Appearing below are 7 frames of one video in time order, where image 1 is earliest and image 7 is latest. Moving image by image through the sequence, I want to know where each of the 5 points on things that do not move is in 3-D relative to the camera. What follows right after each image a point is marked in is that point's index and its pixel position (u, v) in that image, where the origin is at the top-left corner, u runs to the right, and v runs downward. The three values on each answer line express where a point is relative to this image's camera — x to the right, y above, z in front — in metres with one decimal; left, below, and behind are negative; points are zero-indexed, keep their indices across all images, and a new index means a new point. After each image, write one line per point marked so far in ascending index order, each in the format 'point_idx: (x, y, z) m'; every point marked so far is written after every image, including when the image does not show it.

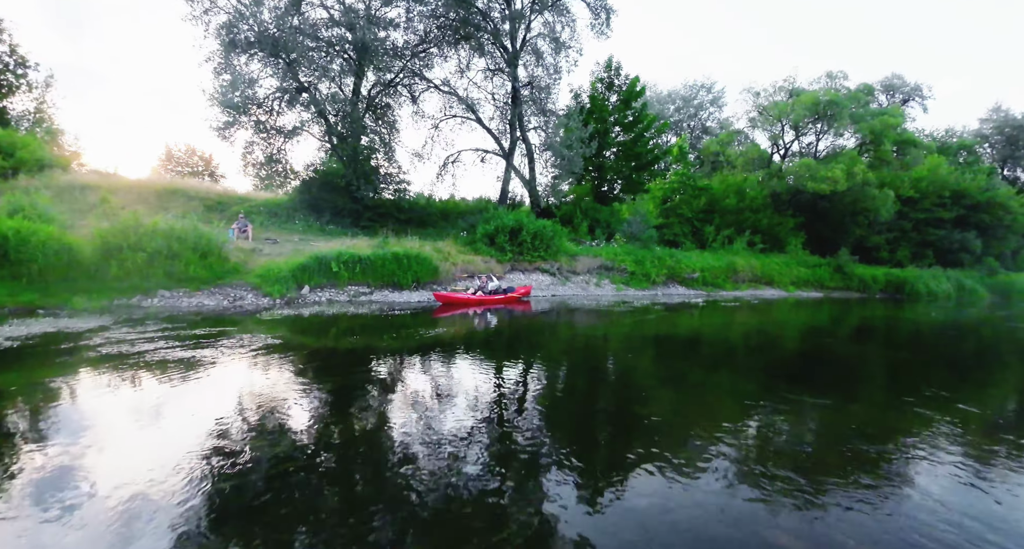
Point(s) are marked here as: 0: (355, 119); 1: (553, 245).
0: (-6.9, +7.0, +19.4) m
1: (+2.1, +1.3, +19.8) m
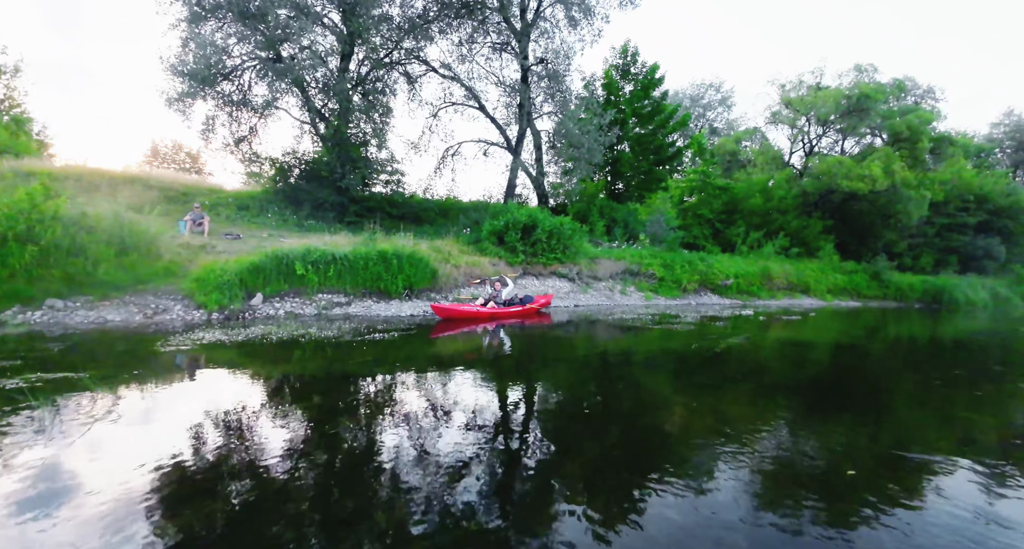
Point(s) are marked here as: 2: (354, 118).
0: (-6.6, +6.9, +17.0) m
1: (+2.4, +1.1, +17.4) m
2: (-6.1, +6.0, +17.3) m
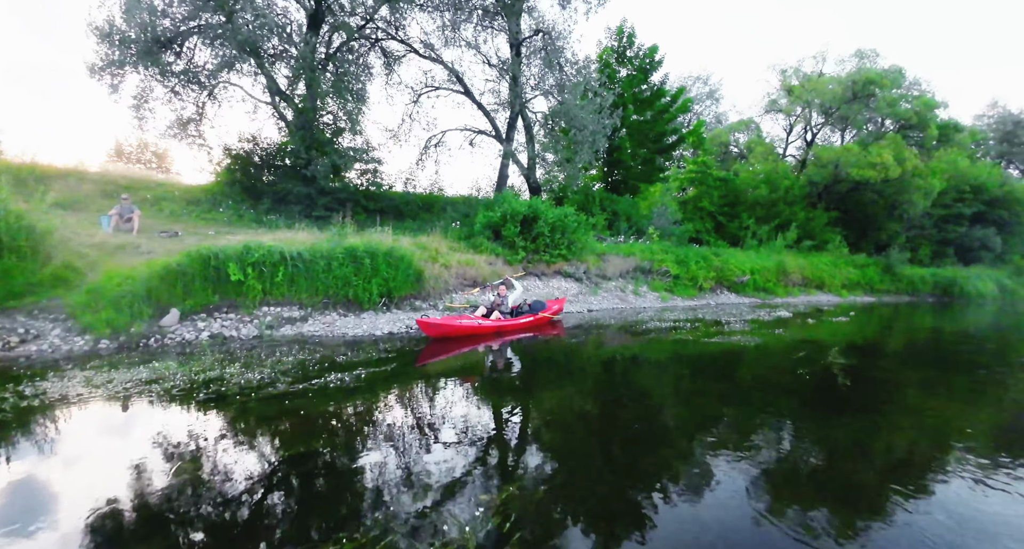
0: (-6.9, +6.7, +15.0) m
1: (+2.2, +1.2, +15.7) m
2: (-6.4, +5.9, +15.3) m
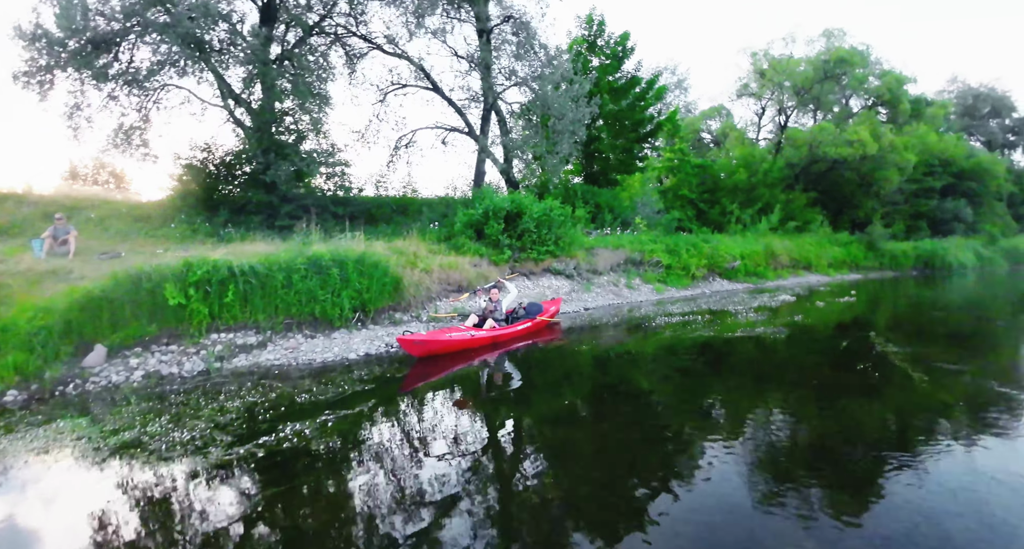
0: (-7.8, +6.2, +14.0) m
1: (+1.6, +1.3, +15.1) m
2: (-7.2, +5.5, +14.3) m
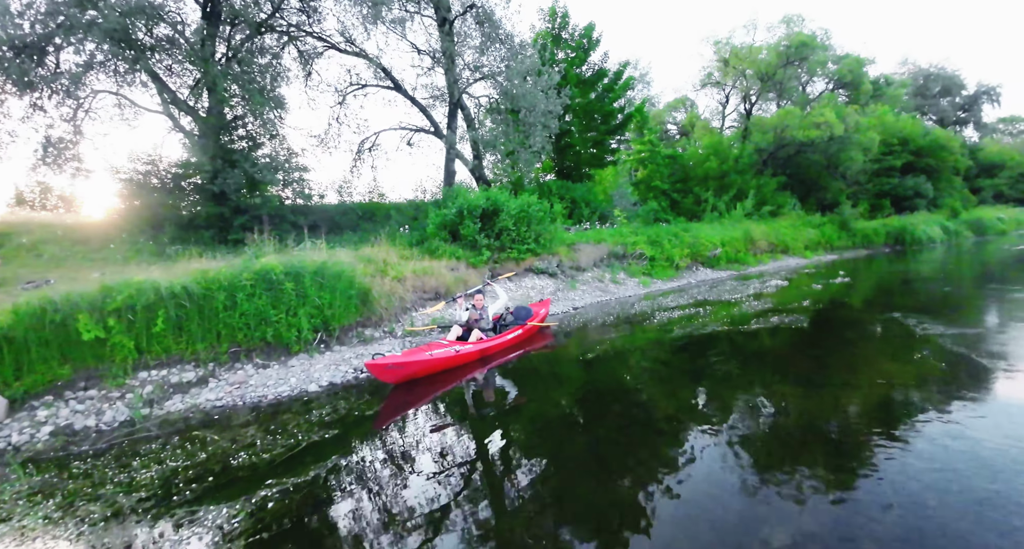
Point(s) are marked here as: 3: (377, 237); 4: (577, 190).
0: (-8.8, +5.7, +12.9) m
1: (+0.8, +1.3, +14.5) m
2: (-8.2, +4.9, +13.3) m
3: (-4.5, +1.2, +14.6) m
4: (+2.7, +3.7, +19.7) m
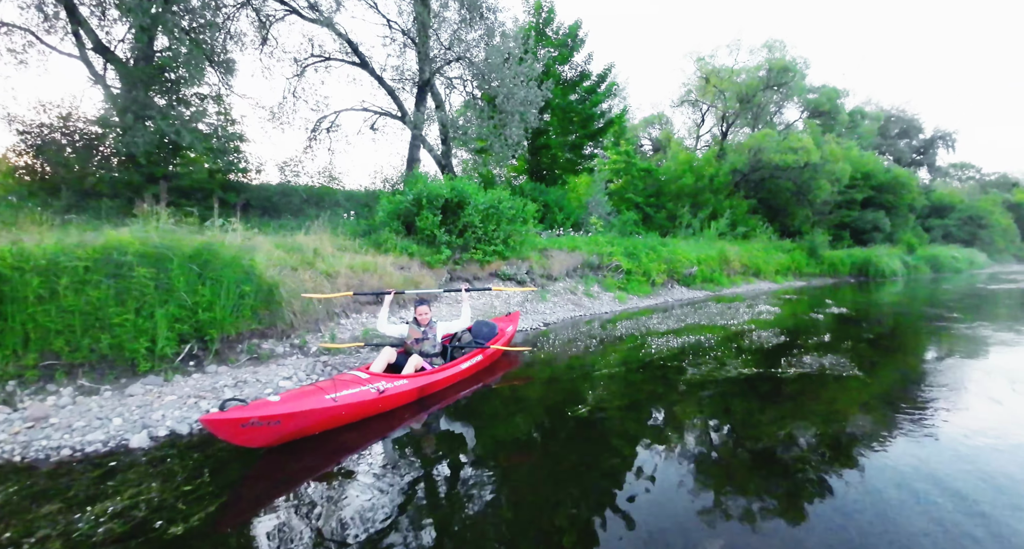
0: (-9.3, +6.2, +11.0) m
1: (-0.2, +1.1, +13.3) m
2: (-8.8, +5.4, +11.4) m
3: (-5.4, +1.4, +12.9) m
4: (+1.5, +3.3, +18.6) m
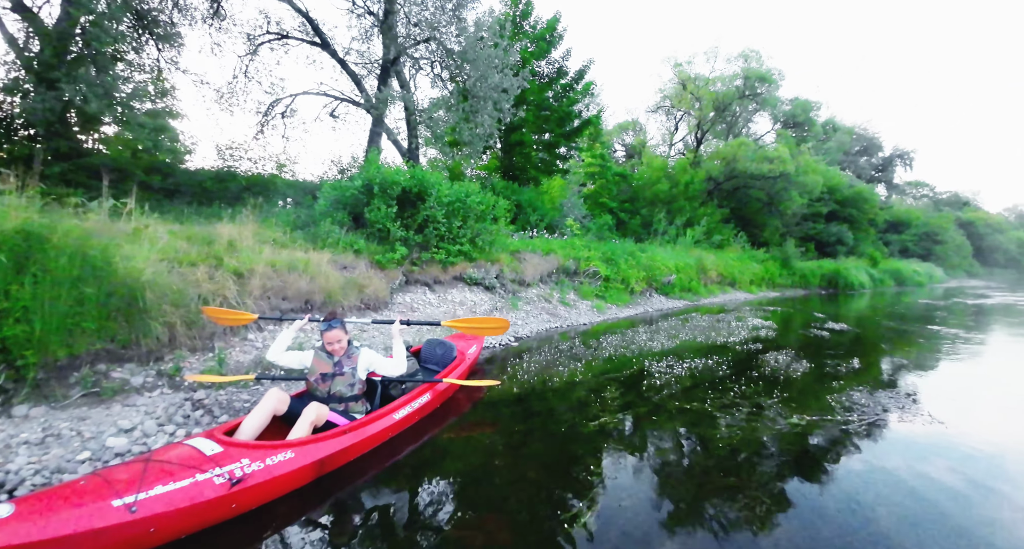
0: (-9.8, +6.3, +9.4) m
1: (-1.0, +1.0, +12.2) m
2: (-9.4, +5.5, +9.8) m
3: (-6.2, +1.4, +11.5) m
4: (+0.3, +3.2, +17.7) m
